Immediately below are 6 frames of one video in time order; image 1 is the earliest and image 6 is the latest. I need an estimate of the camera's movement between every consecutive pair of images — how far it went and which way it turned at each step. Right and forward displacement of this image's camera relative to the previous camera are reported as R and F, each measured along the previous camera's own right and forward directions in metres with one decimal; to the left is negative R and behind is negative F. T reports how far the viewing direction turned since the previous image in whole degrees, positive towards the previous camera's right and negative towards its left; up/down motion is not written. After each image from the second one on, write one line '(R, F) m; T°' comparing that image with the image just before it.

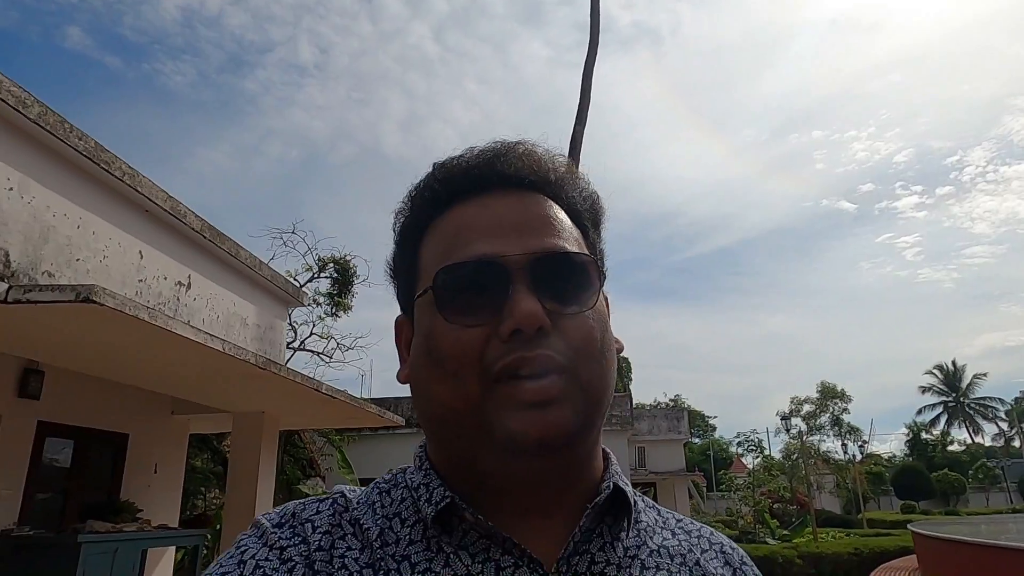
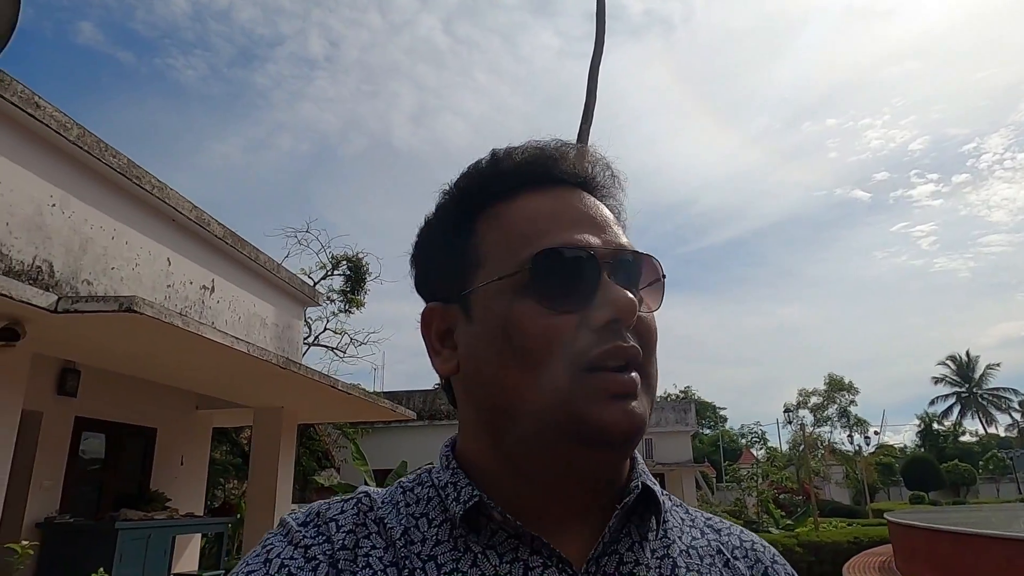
(+0.1, -0.3) m; -1°
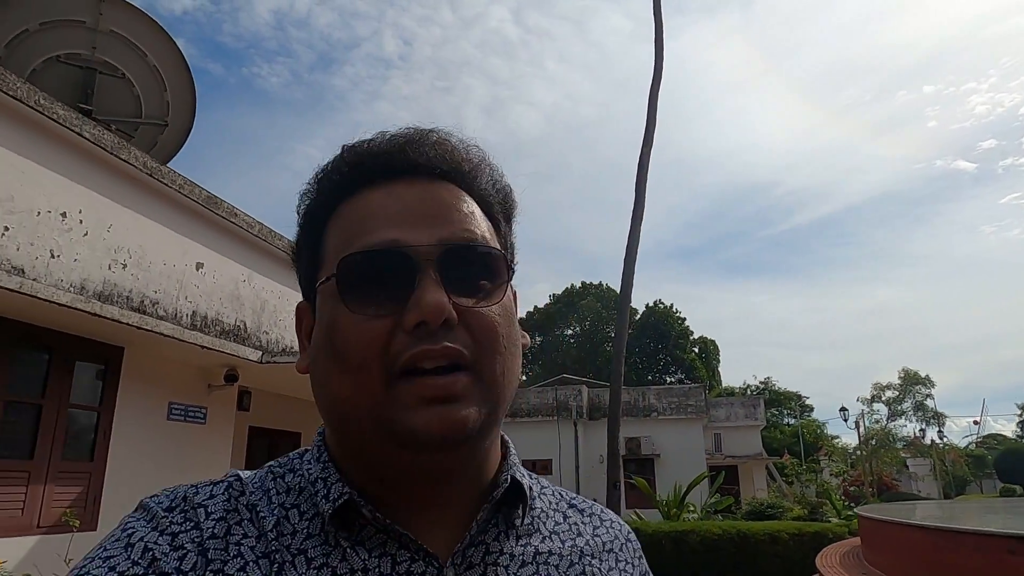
(+0.2, -1.5) m; -7°
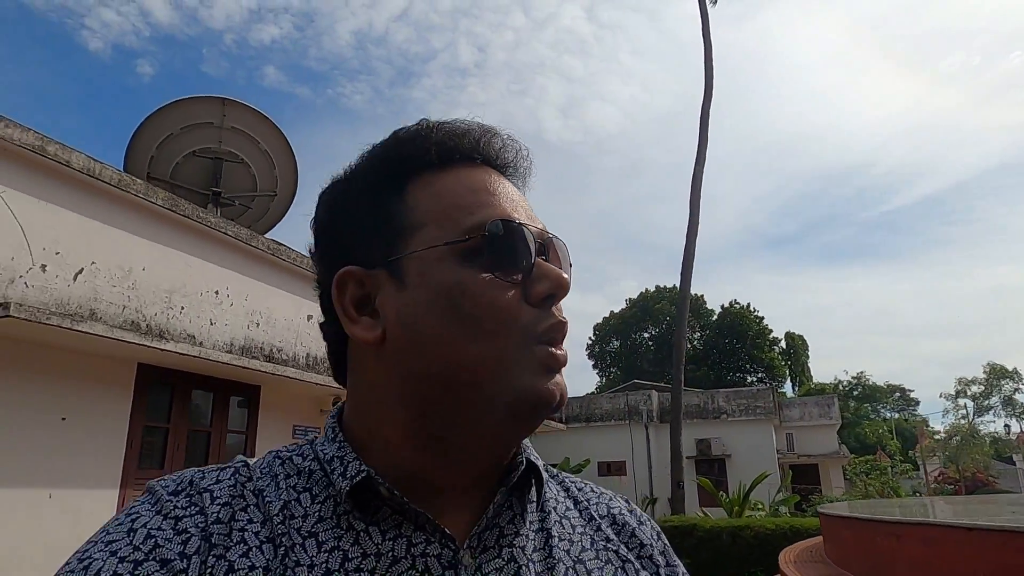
(+0.5, -1.3) m; -7°
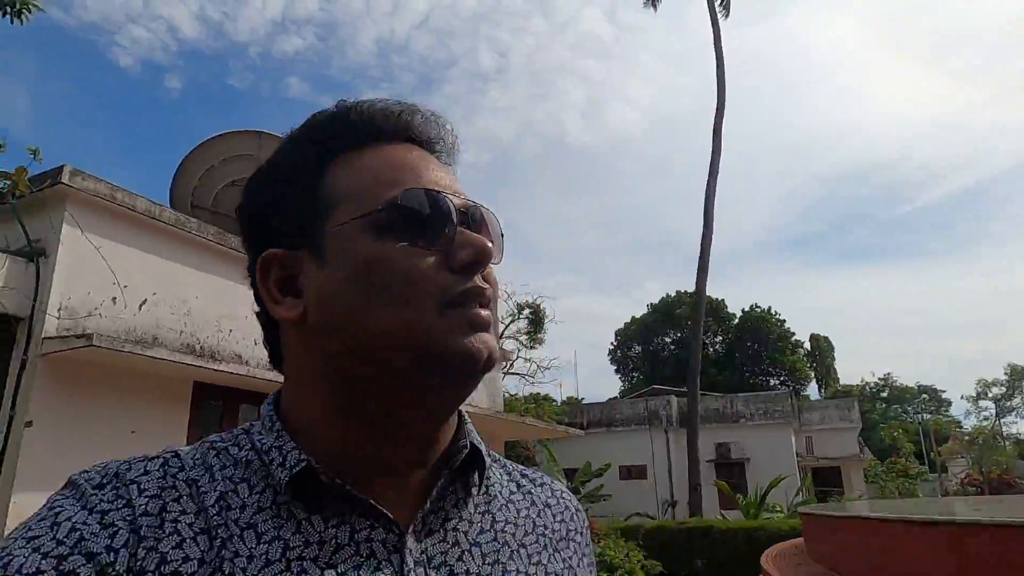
(+0.1, -0.6) m; -2°
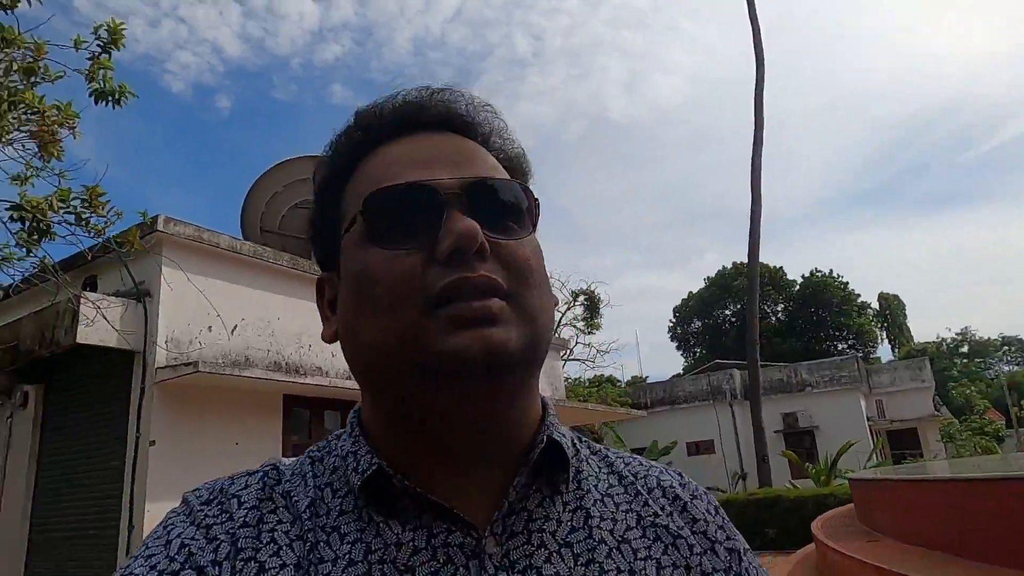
(+0.1, -0.4) m; -5°
